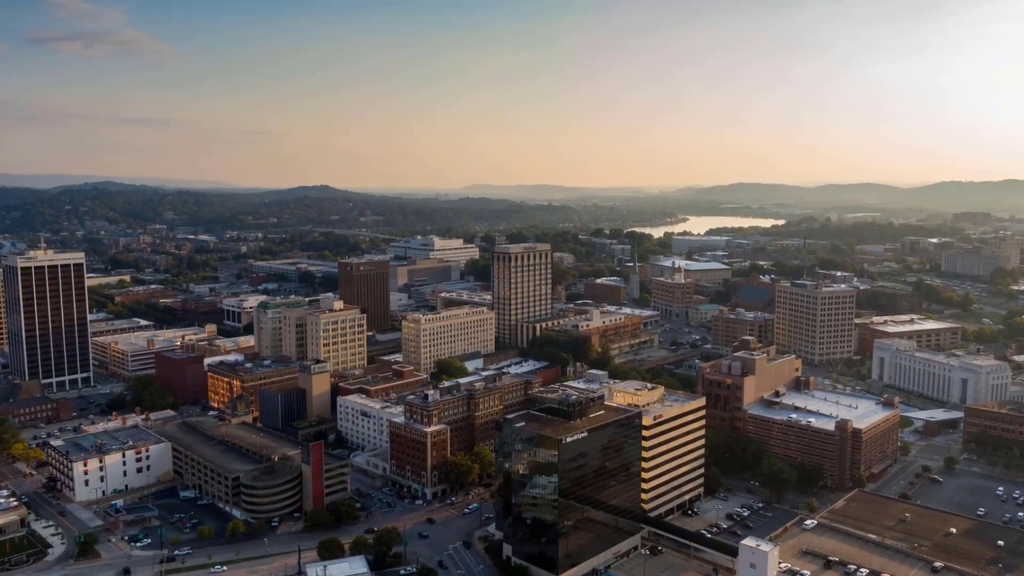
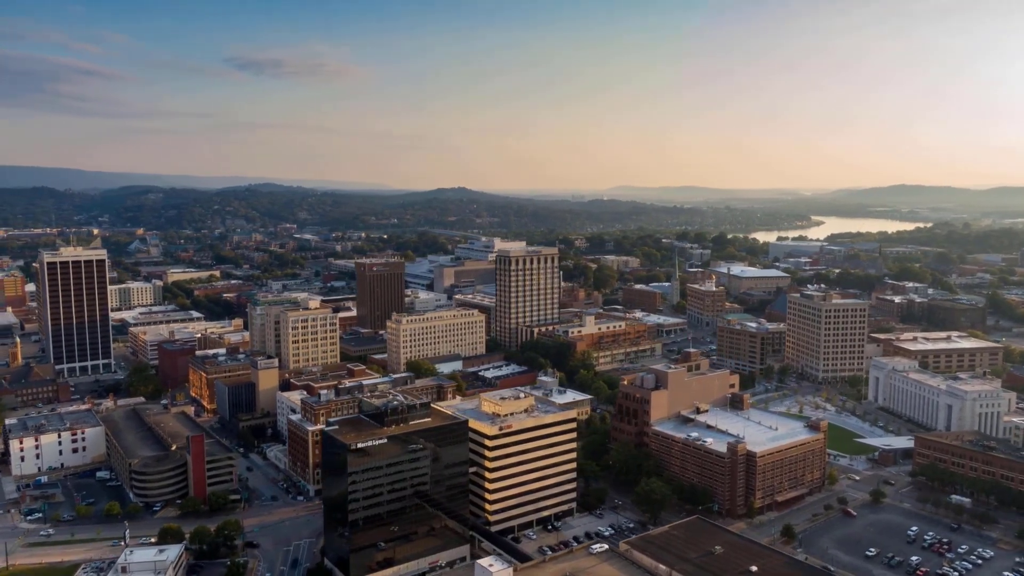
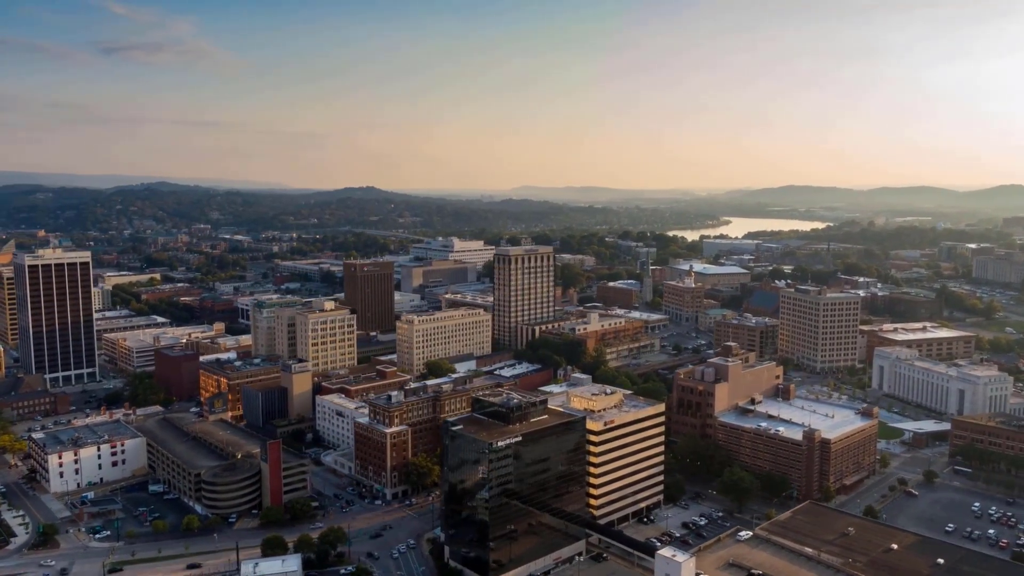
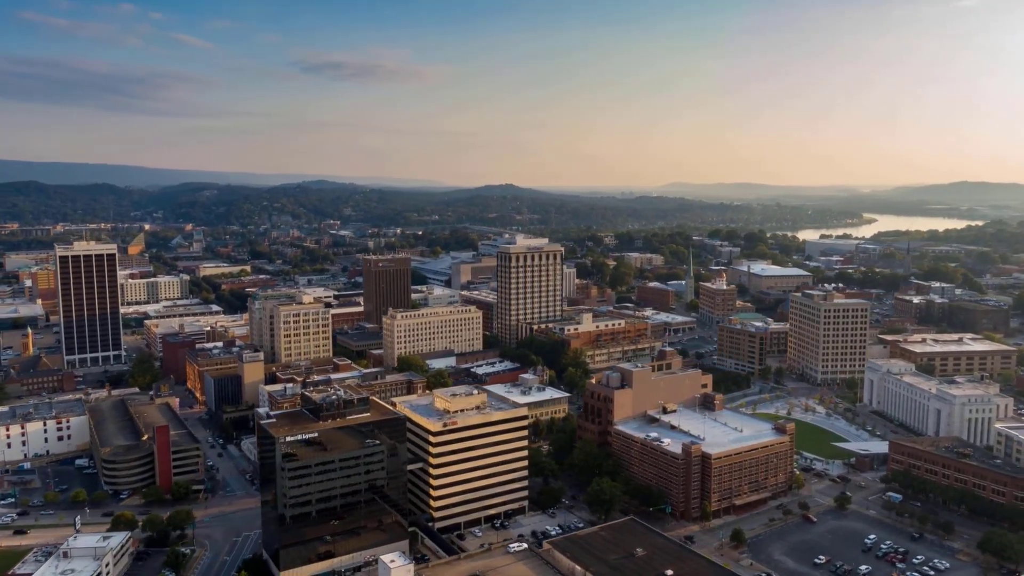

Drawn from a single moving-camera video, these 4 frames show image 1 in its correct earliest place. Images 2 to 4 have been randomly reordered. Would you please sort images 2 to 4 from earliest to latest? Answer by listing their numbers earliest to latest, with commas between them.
3, 2, 4
